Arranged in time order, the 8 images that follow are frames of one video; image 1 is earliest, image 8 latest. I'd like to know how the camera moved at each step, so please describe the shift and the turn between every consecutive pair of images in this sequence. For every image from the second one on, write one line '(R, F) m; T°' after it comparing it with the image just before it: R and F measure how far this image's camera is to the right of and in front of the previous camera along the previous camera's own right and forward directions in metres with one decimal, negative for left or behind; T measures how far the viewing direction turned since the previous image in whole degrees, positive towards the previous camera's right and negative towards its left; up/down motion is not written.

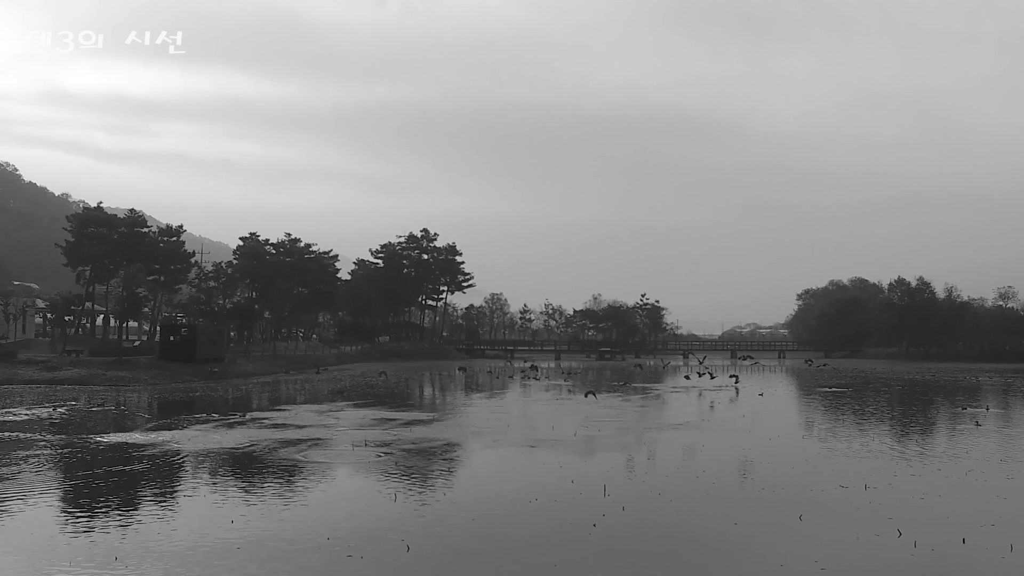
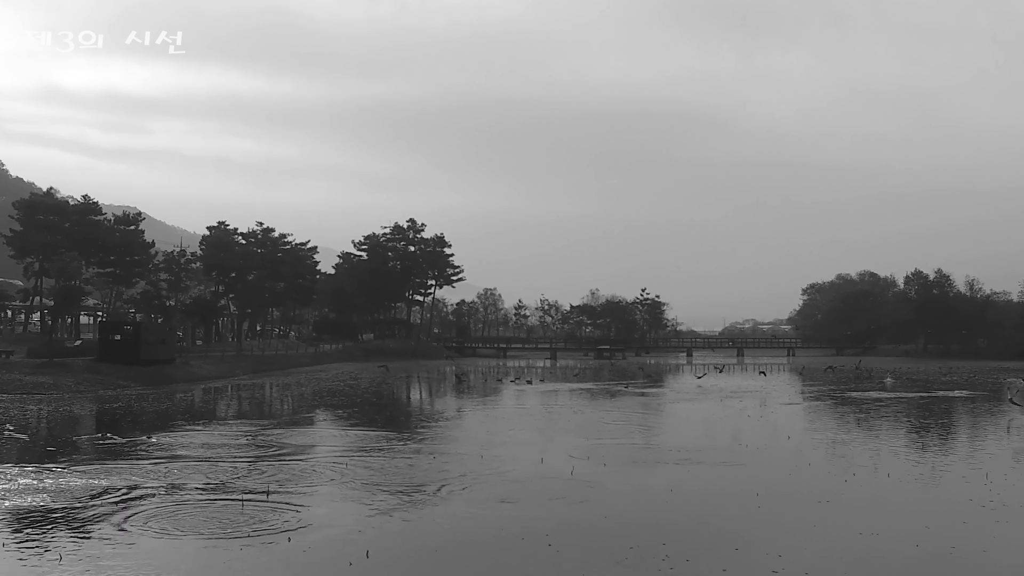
(+0.4, +4.4) m; 0°
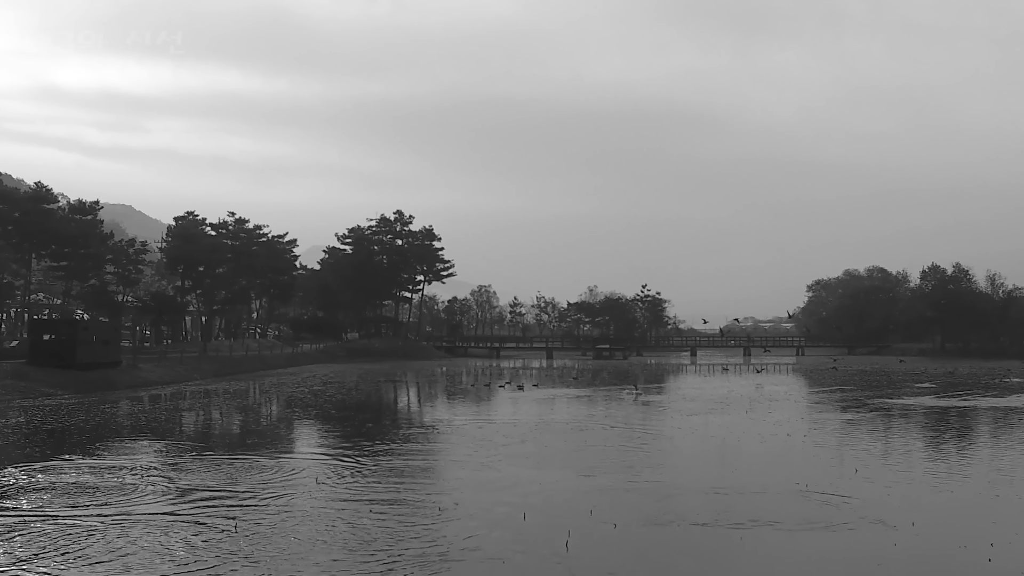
(+0.3, +3.9) m; 0°
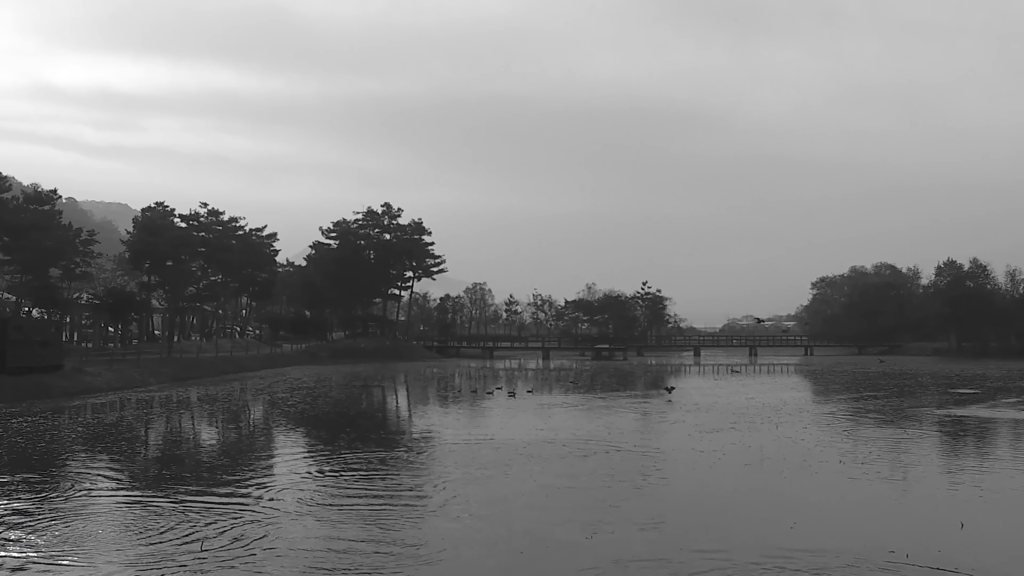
(+0.3, +3.3) m; 0°
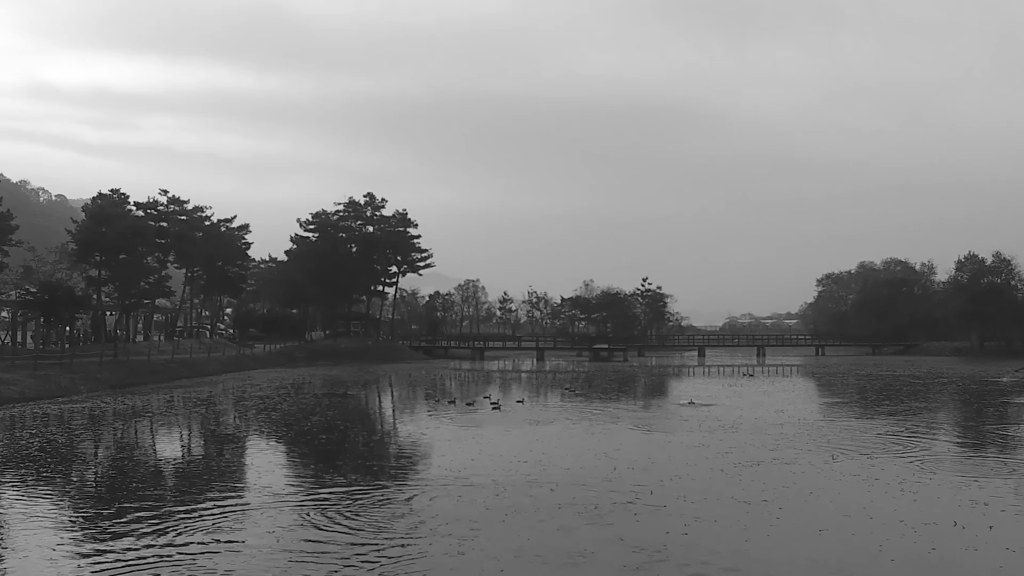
(+0.4, +4.0) m; 0°
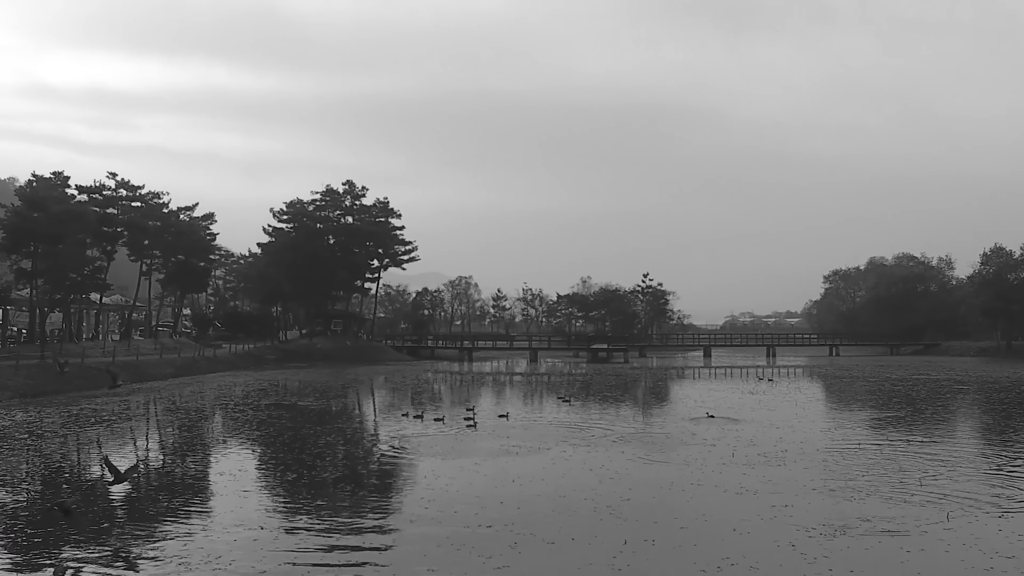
(+0.5, +4.2) m; 0°
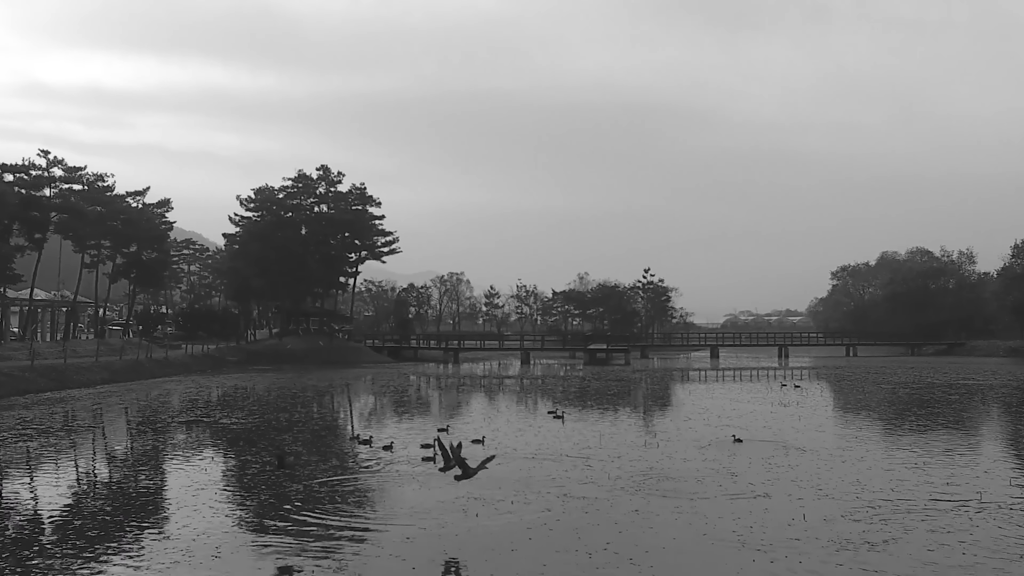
(+0.5, +4.4) m; 0°
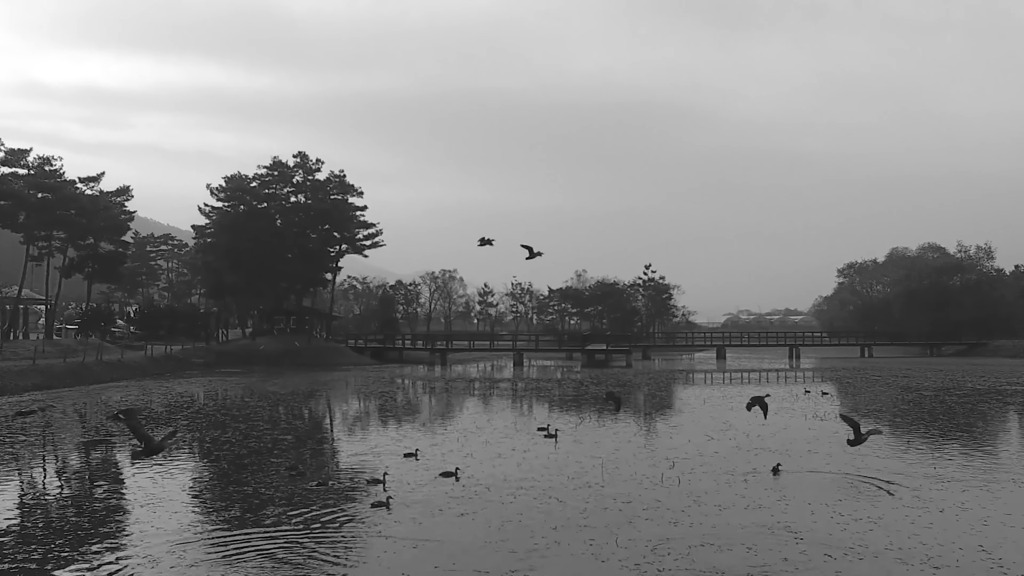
(+0.4, +3.4) m; 0°
